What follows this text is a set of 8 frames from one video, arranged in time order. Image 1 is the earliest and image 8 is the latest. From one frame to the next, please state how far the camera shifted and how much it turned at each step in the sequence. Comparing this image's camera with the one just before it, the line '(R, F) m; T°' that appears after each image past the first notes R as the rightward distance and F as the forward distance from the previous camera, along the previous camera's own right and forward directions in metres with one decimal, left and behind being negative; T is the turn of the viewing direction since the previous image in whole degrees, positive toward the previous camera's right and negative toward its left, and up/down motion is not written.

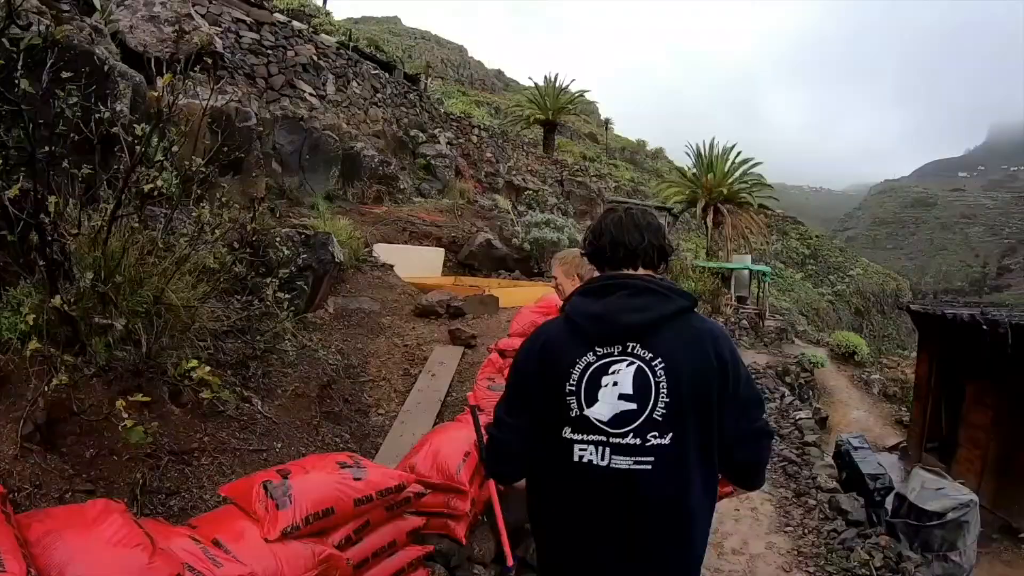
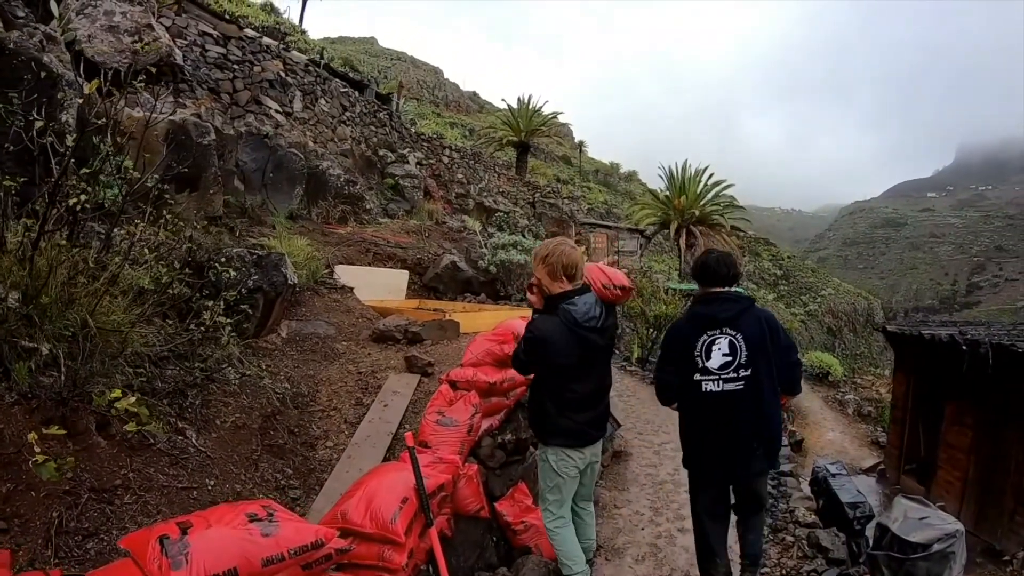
(+0.1, +0.2) m; +1°
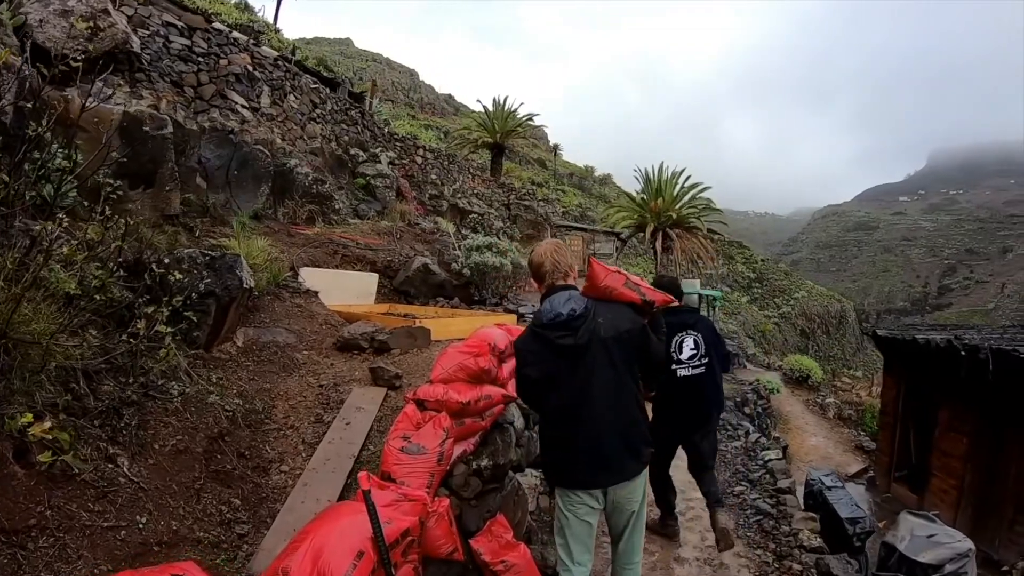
(0.0, +0.3) m; +1°
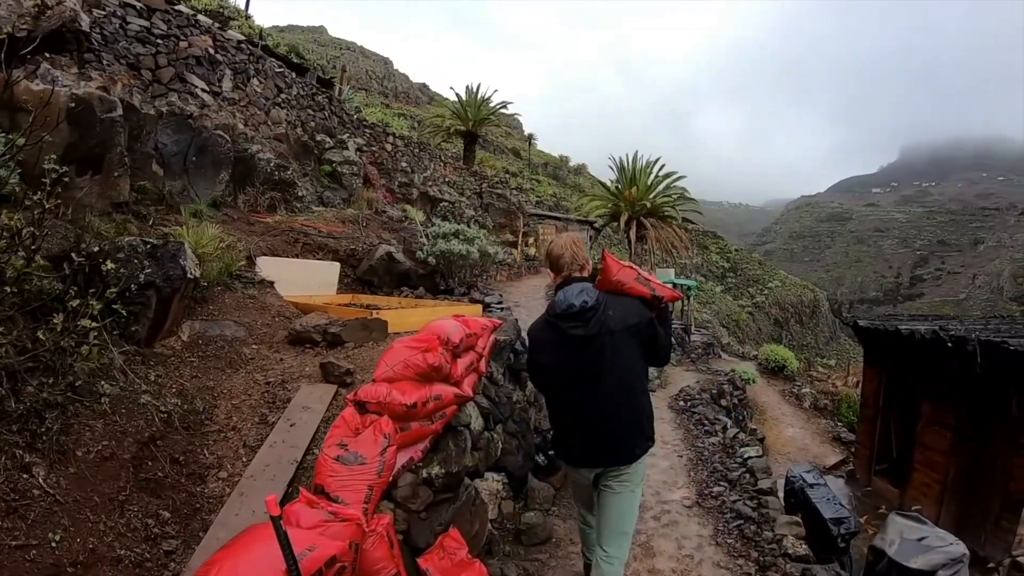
(0.0, +0.2) m; +1°
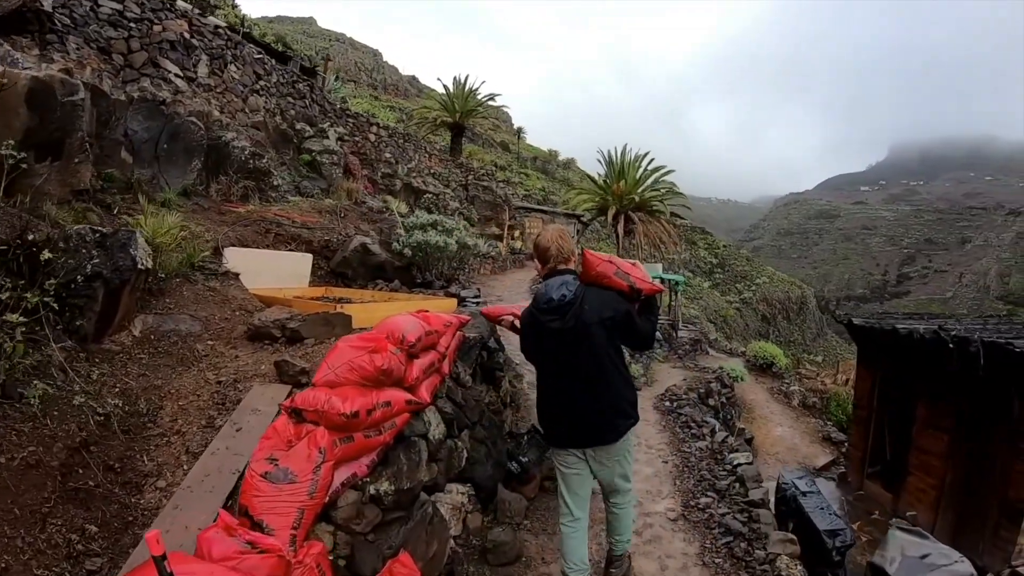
(0.0, +0.2) m; +1°
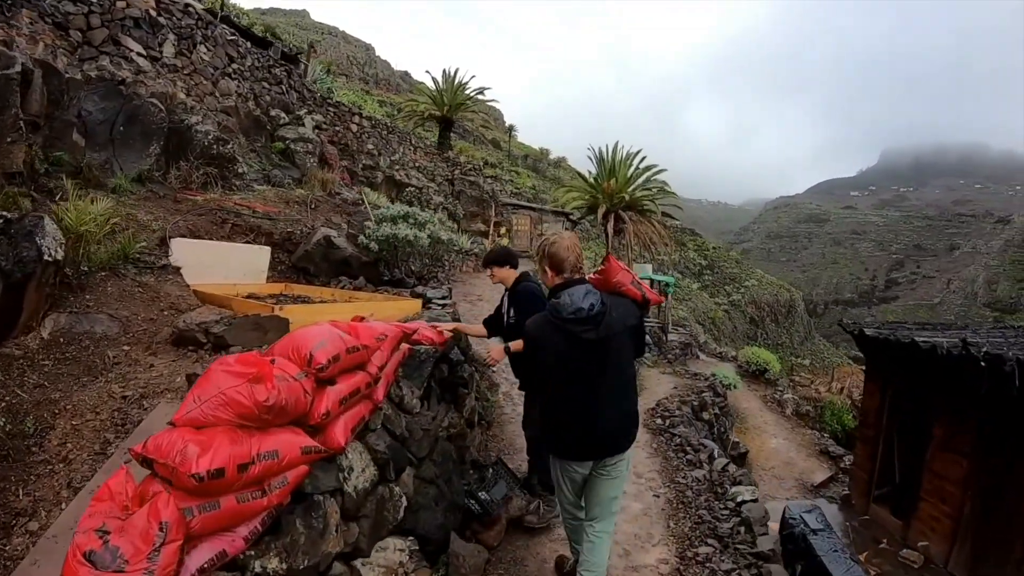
(+0.1, +0.5) m; +1°
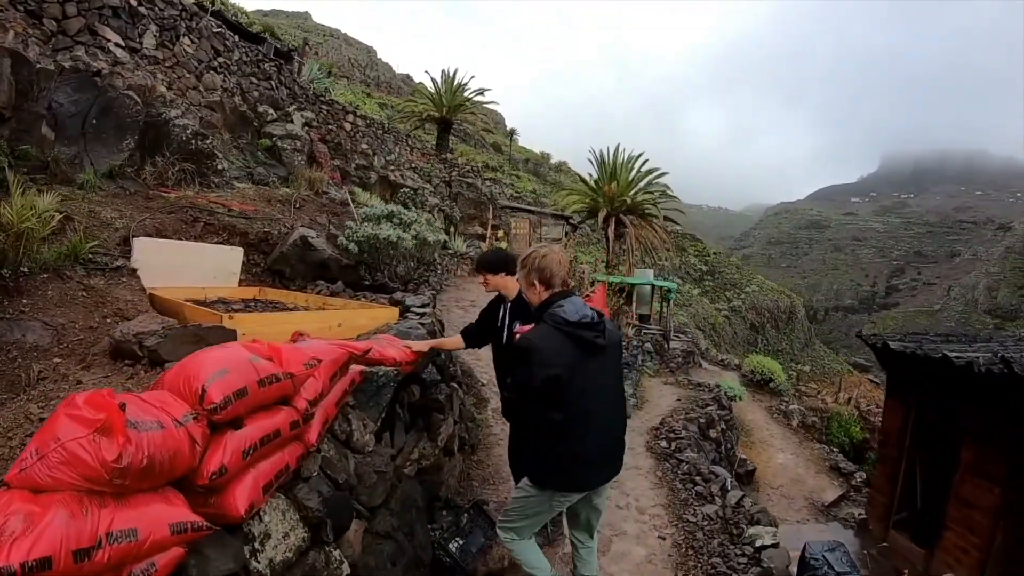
(0.0, +0.4) m; 0°
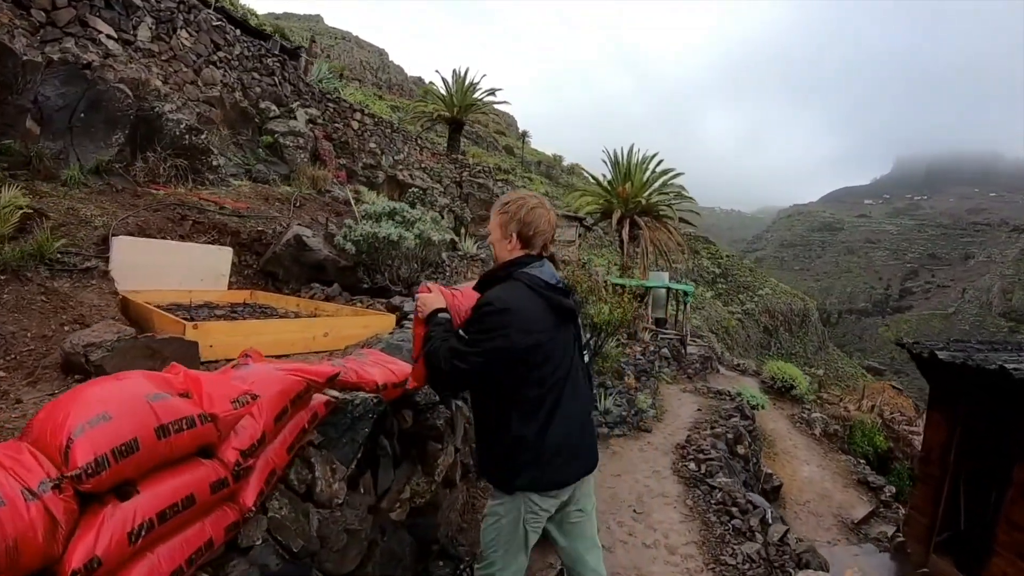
(0.0, +0.4) m; -1°
